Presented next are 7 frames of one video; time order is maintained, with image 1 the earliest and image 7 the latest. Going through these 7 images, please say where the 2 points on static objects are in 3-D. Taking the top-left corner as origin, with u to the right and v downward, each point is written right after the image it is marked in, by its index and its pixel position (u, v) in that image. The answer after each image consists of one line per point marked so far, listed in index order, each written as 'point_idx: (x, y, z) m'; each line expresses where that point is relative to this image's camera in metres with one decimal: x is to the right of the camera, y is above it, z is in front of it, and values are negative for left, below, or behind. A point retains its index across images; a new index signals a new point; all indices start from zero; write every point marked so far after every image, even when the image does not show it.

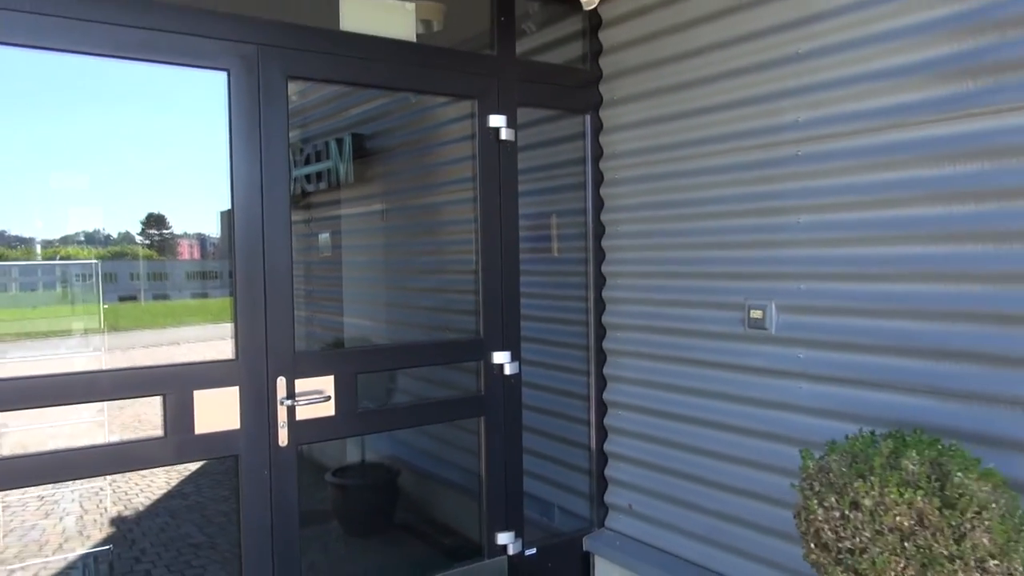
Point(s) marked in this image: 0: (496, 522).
0: (-0.1, -0.9, +3.2) m
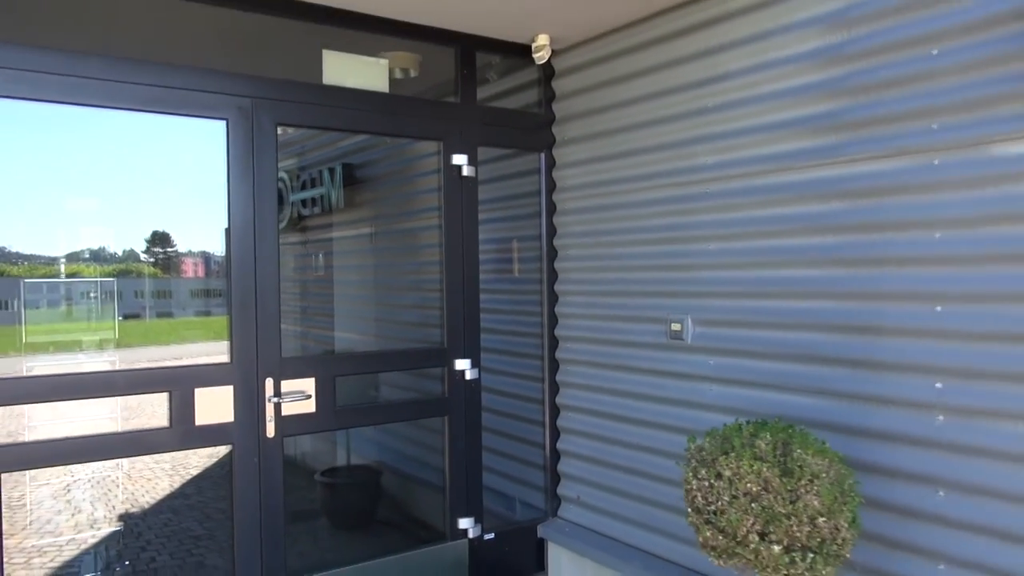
0: (-0.3, -1.0, +3.7) m
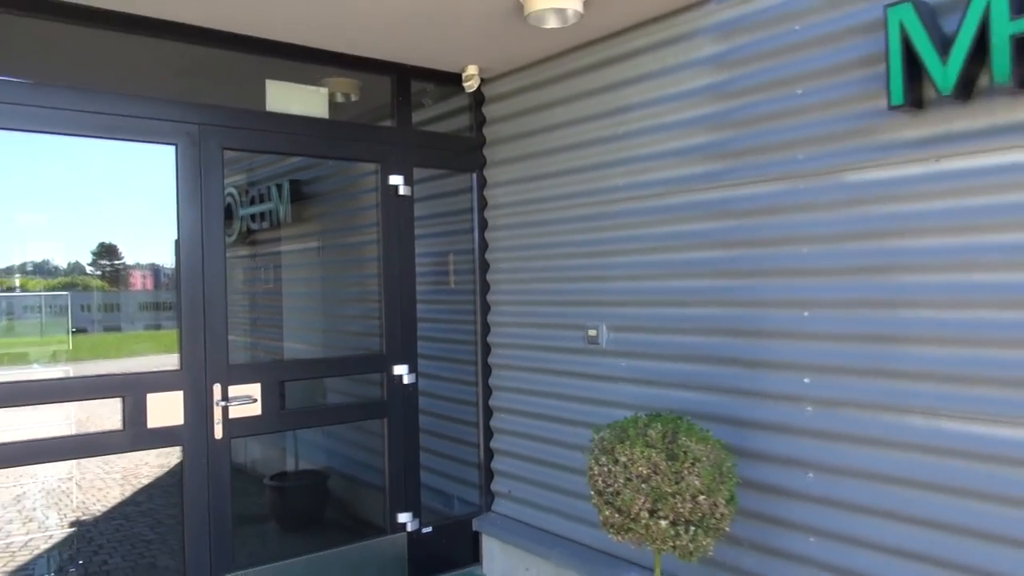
0: (-0.6, -1.1, +3.9) m
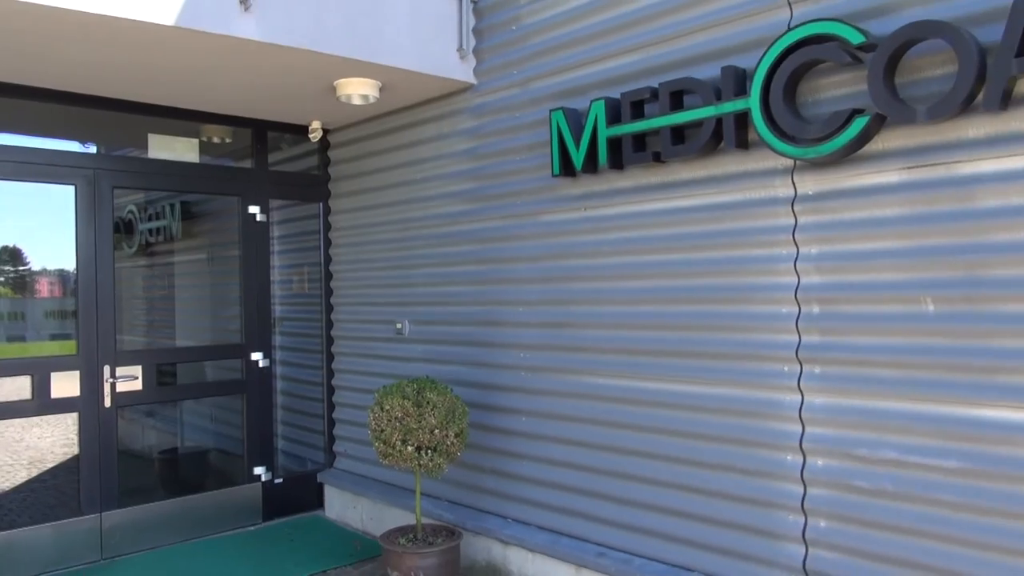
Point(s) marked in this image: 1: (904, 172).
0: (-1.6, -1.1, +5.0) m
1: (+1.3, +0.4, +2.6) m
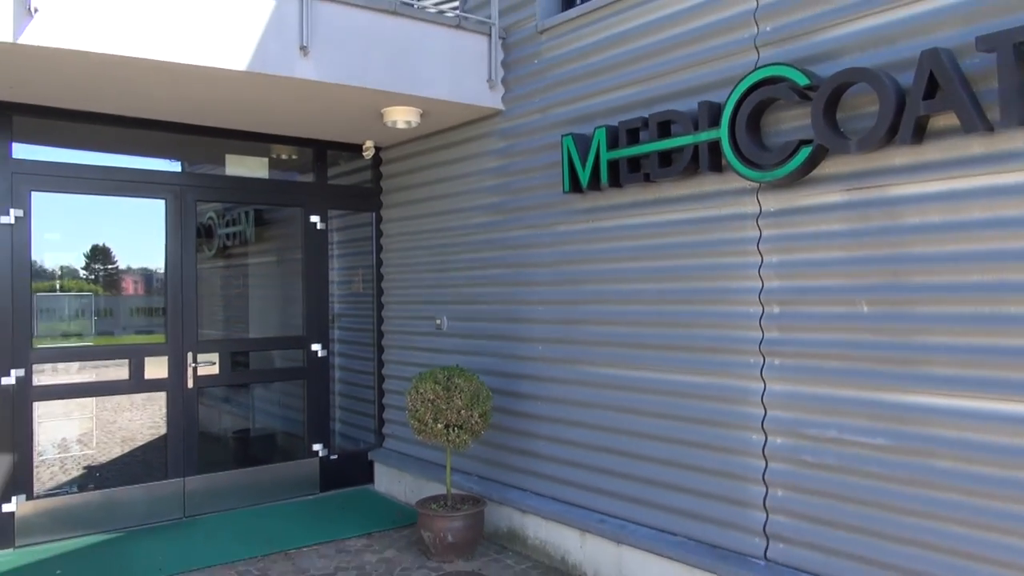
0: (-1.4, -1.1, +5.7) m
1: (+1.3, +0.4, +3.1) m
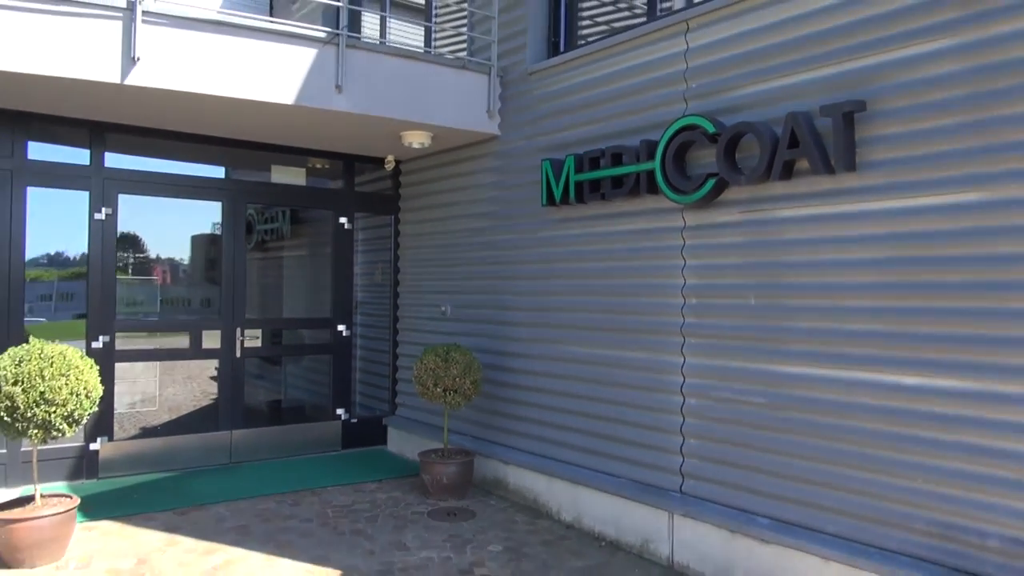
0: (-1.5, -1.0, +6.8) m
1: (+1.2, +0.4, +4.1) m
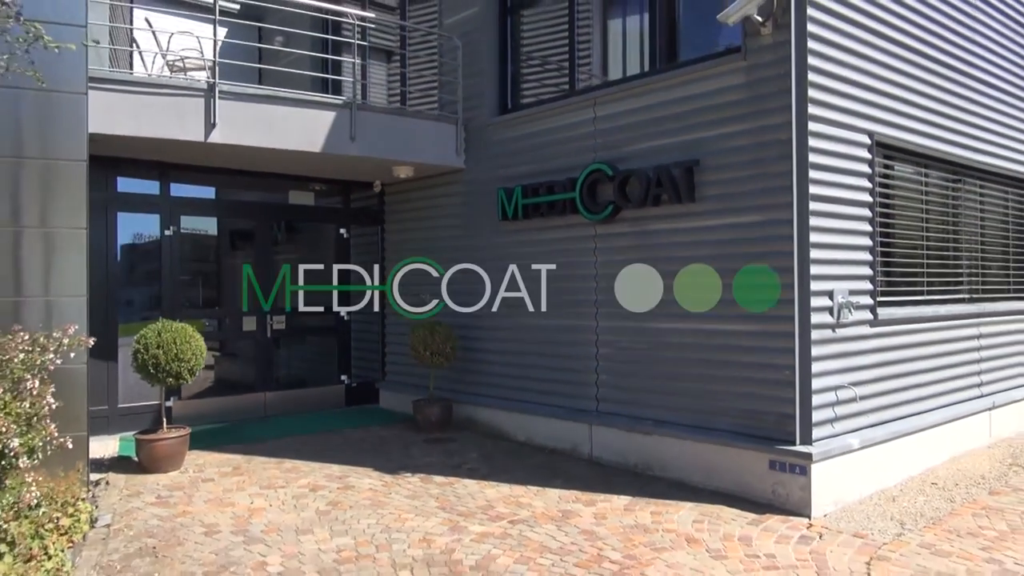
0: (-1.9, -0.9, +8.8) m
1: (+0.9, +0.5, +6.3) m
